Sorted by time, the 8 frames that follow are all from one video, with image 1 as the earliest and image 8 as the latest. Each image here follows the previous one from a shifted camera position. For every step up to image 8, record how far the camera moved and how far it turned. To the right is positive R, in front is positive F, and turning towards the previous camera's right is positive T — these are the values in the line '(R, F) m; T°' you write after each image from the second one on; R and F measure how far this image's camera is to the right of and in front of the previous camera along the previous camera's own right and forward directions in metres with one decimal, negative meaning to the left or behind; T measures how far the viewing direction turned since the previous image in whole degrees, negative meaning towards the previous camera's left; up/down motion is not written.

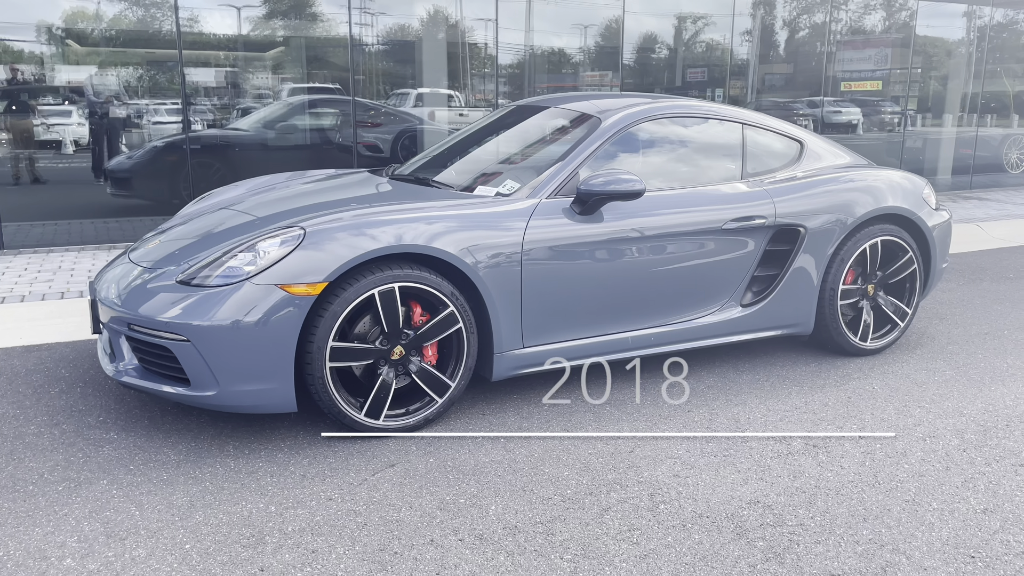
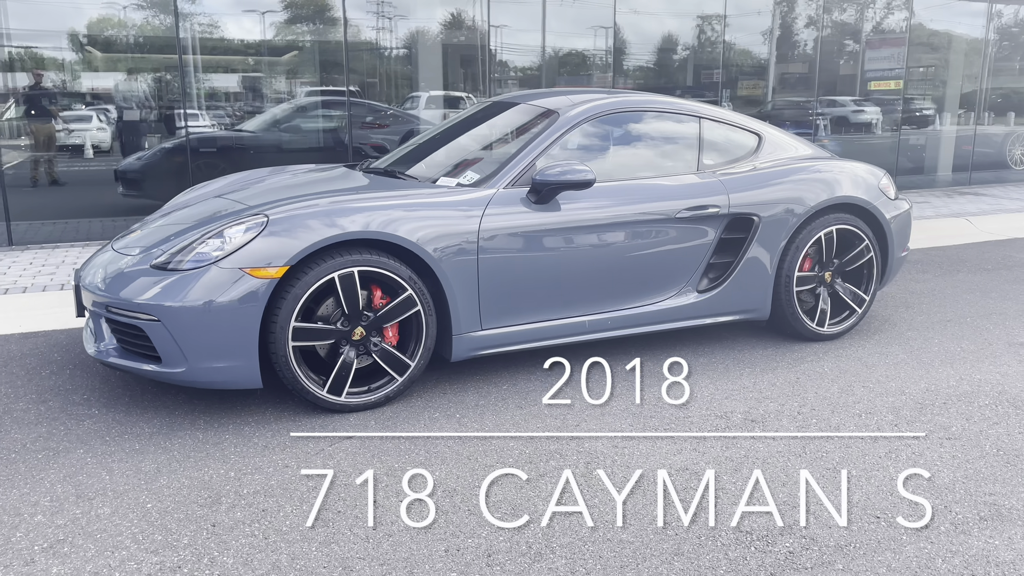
(+0.3, -0.2) m; -1°
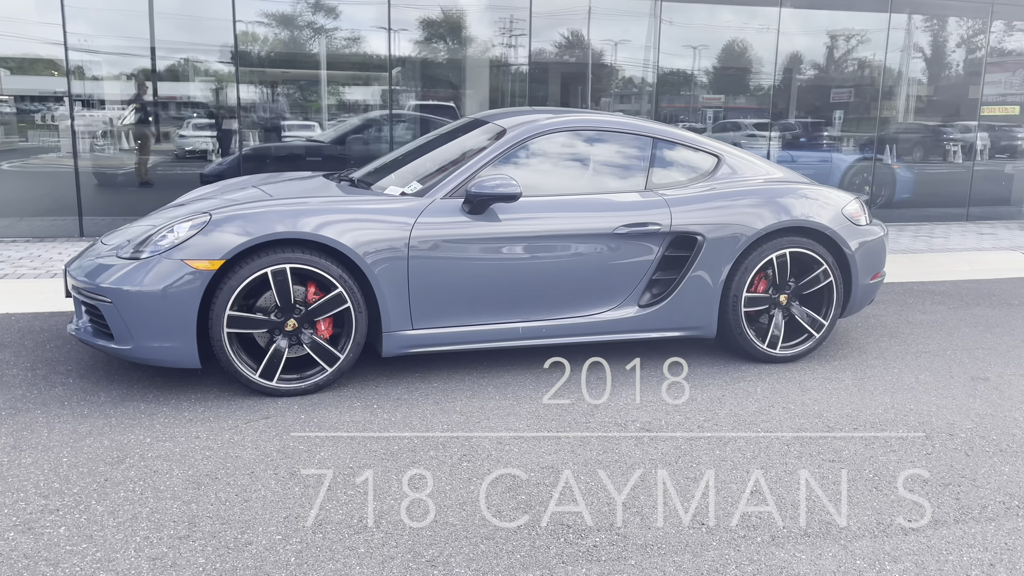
(+0.9, -0.2) m; -8°
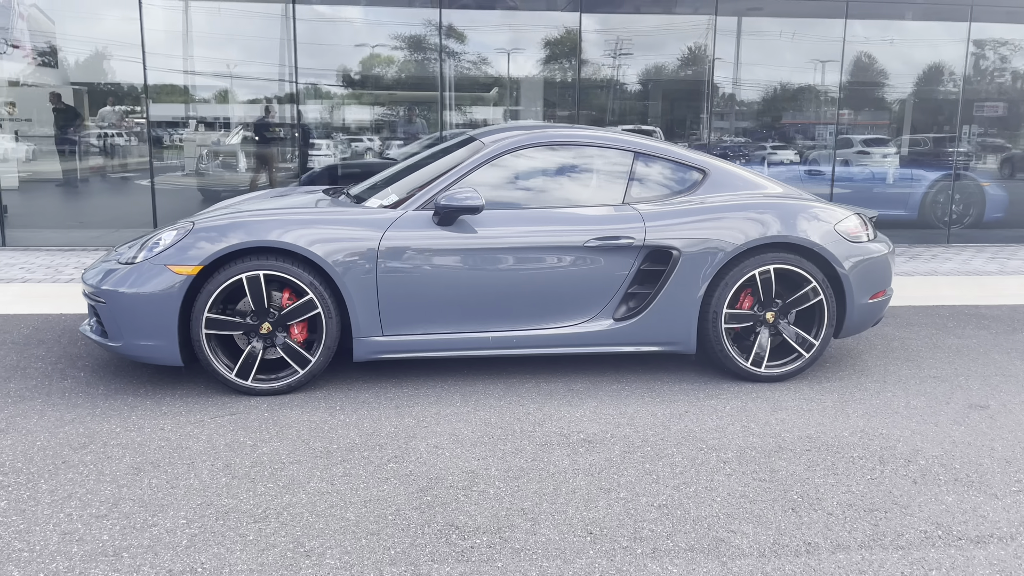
(+0.8, 0.0) m; -8°
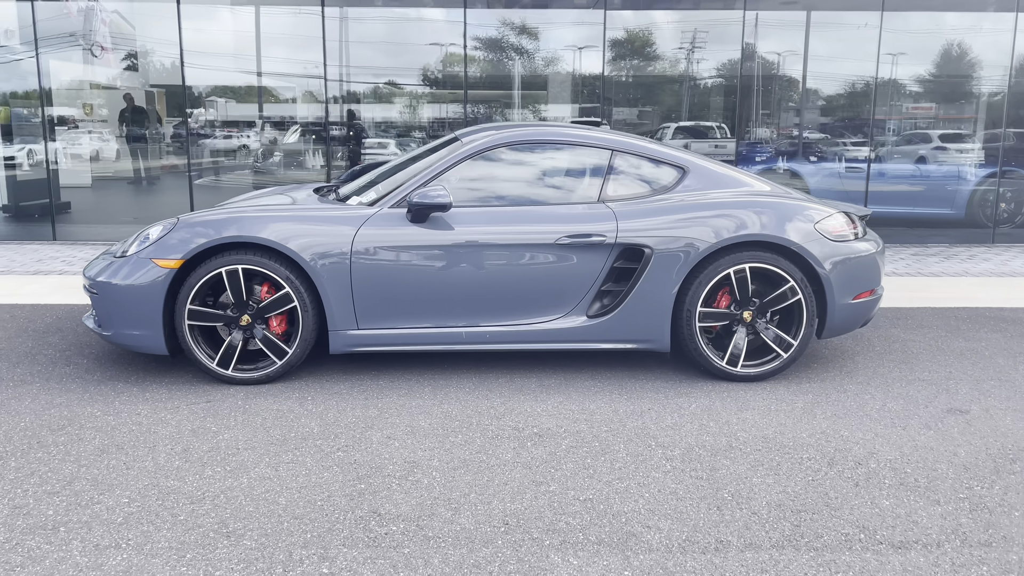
(+0.5, 0.0) m; -5°
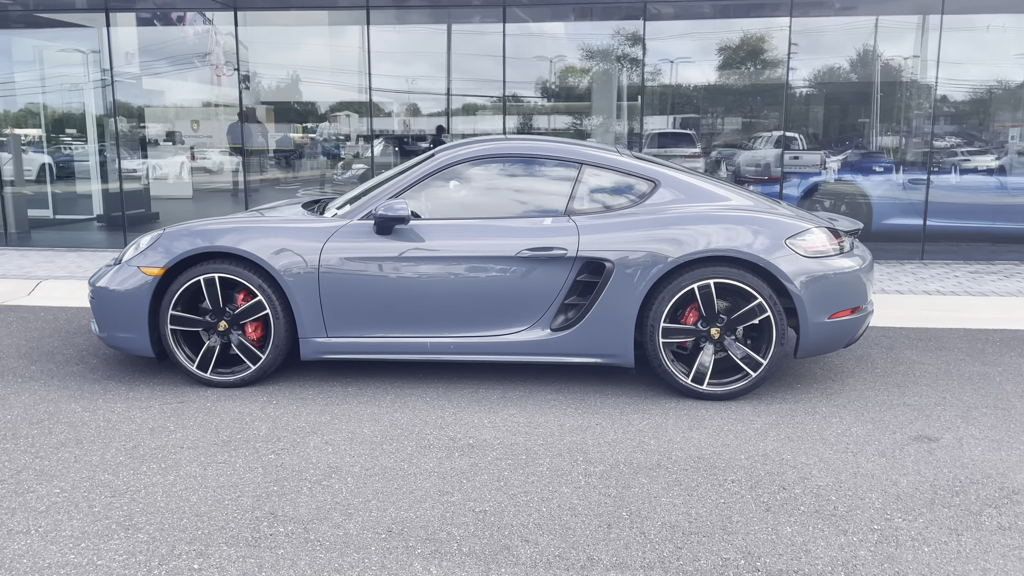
(+0.8, 0.0) m; -8°
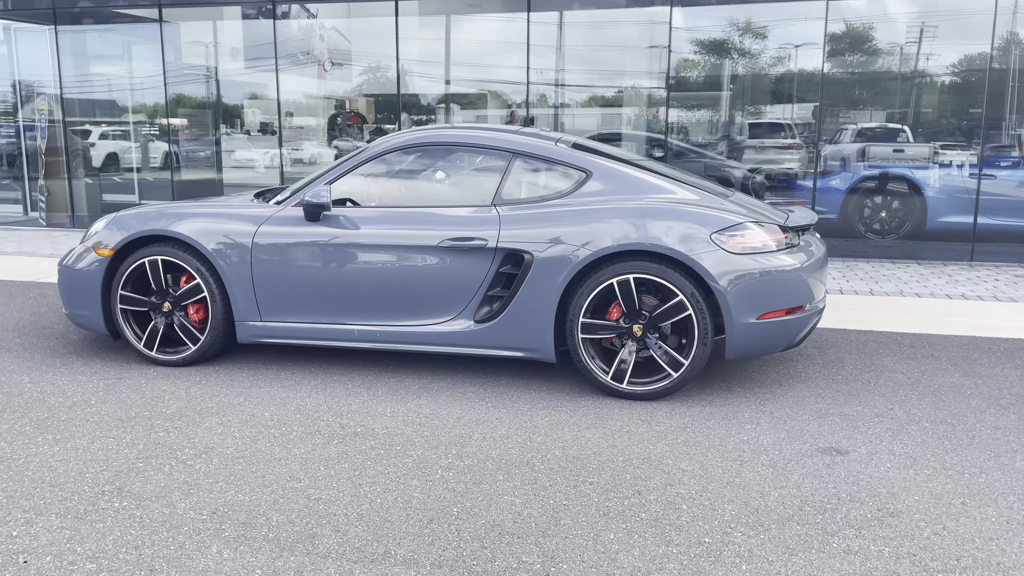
(+1.0, +0.1) m; -8°
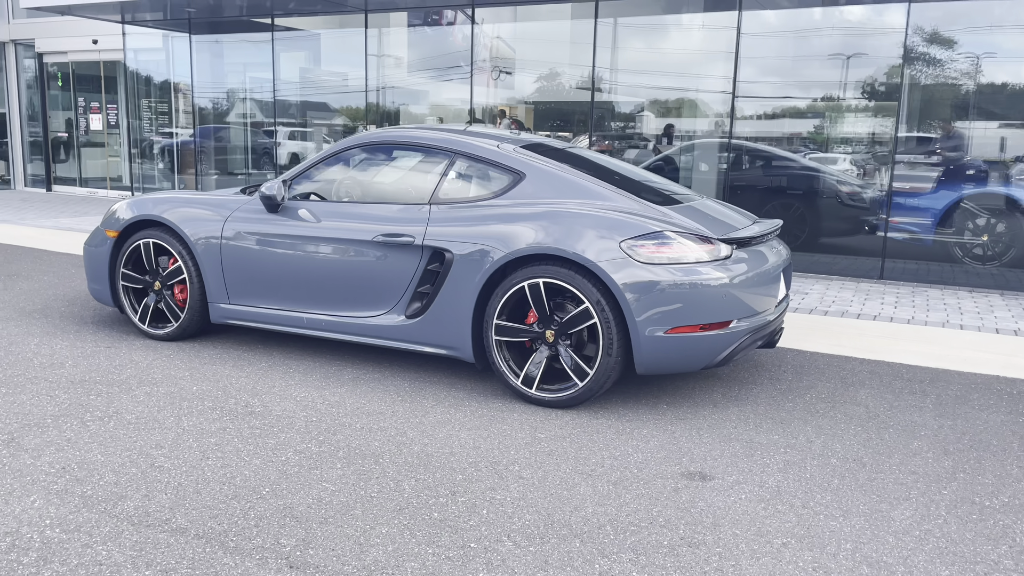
(+1.3, +0.1) m; -12°
